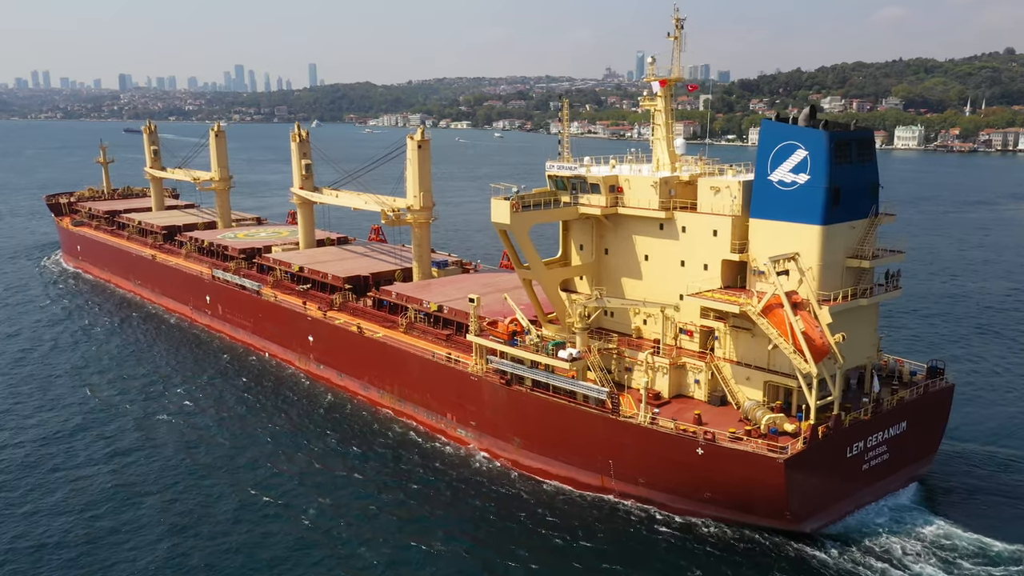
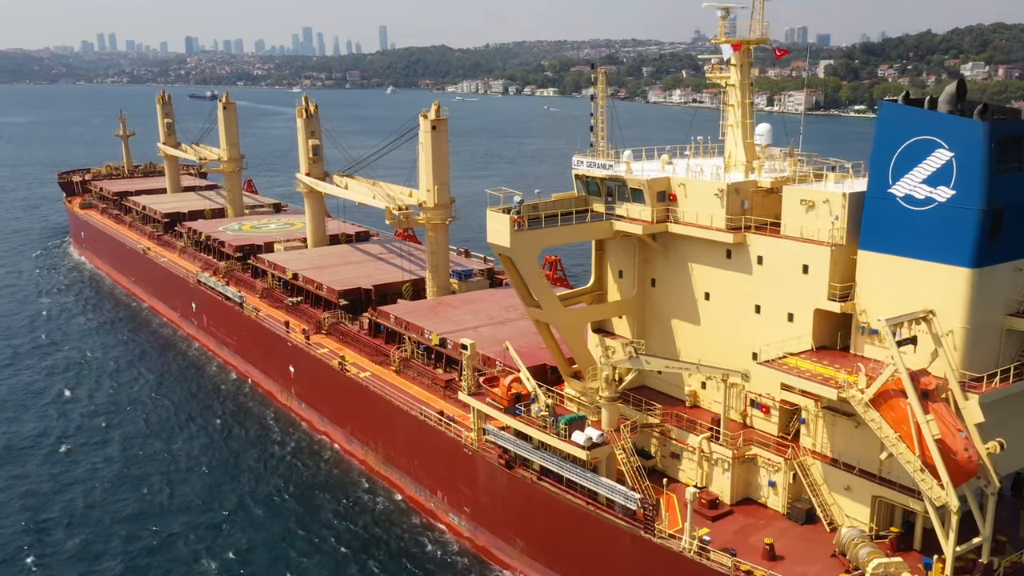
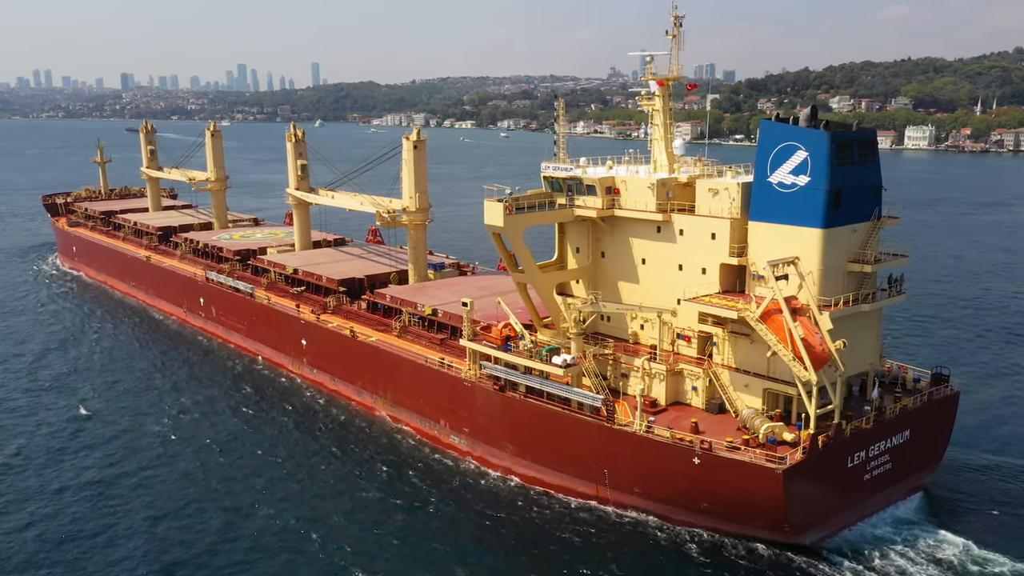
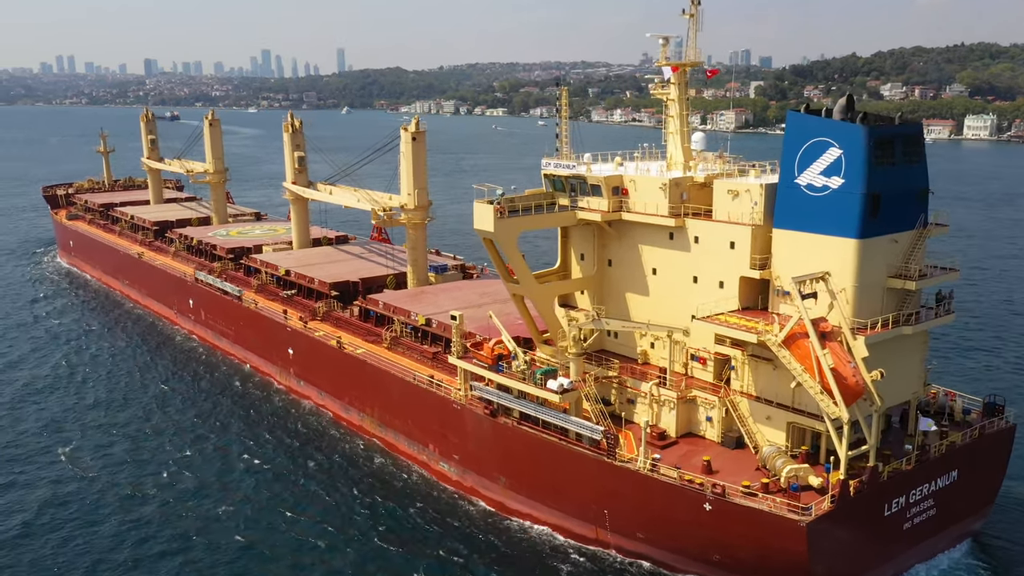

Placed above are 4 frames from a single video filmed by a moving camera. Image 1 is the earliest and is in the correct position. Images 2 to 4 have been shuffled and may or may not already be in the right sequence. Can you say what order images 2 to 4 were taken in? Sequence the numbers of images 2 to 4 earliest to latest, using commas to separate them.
3, 4, 2
